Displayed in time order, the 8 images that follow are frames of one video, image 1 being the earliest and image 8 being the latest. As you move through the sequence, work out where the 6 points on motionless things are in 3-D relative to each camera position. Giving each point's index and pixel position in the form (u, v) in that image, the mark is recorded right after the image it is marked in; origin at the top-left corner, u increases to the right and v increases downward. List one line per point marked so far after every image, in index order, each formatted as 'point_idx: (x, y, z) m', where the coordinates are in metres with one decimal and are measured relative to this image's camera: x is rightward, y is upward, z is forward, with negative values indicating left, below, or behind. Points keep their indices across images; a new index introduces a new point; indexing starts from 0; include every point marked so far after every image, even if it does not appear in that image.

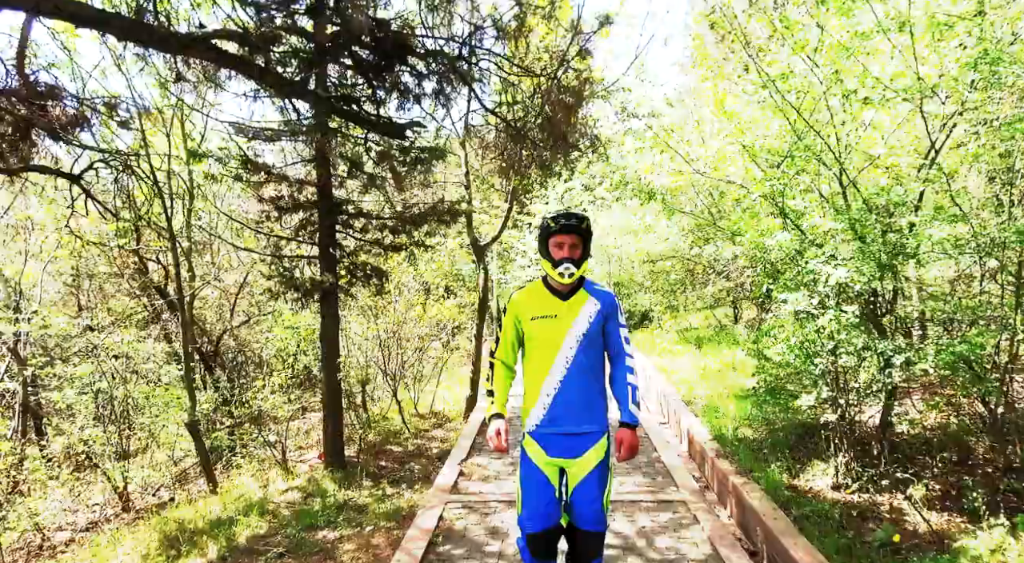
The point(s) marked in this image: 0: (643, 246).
0: (+1.9, +0.5, +8.9) m
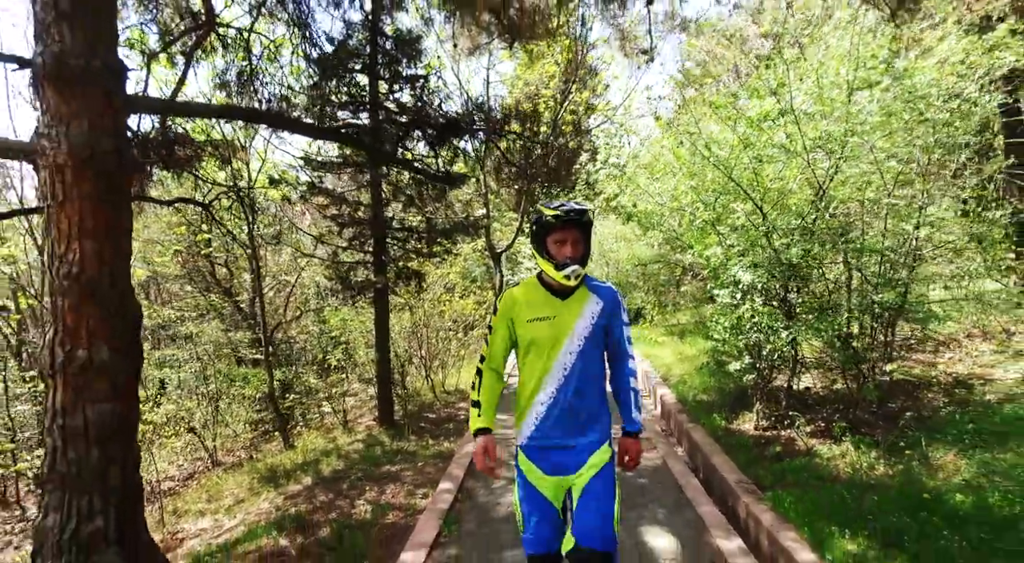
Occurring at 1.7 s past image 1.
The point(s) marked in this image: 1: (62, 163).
0: (+2.1, +0.5, +10.7) m
1: (-2.7, +0.7, +3.7) m
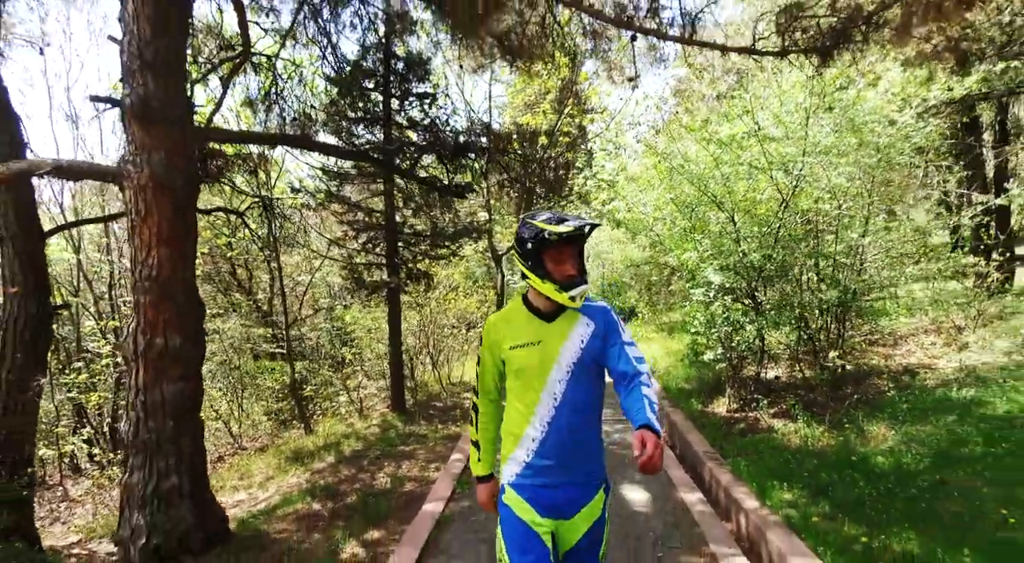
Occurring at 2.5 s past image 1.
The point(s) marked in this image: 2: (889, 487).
0: (+2.1, +0.5, +11.5) m
1: (-2.6, +0.7, +4.5) m
2: (+2.4, -1.3, +4.0) m
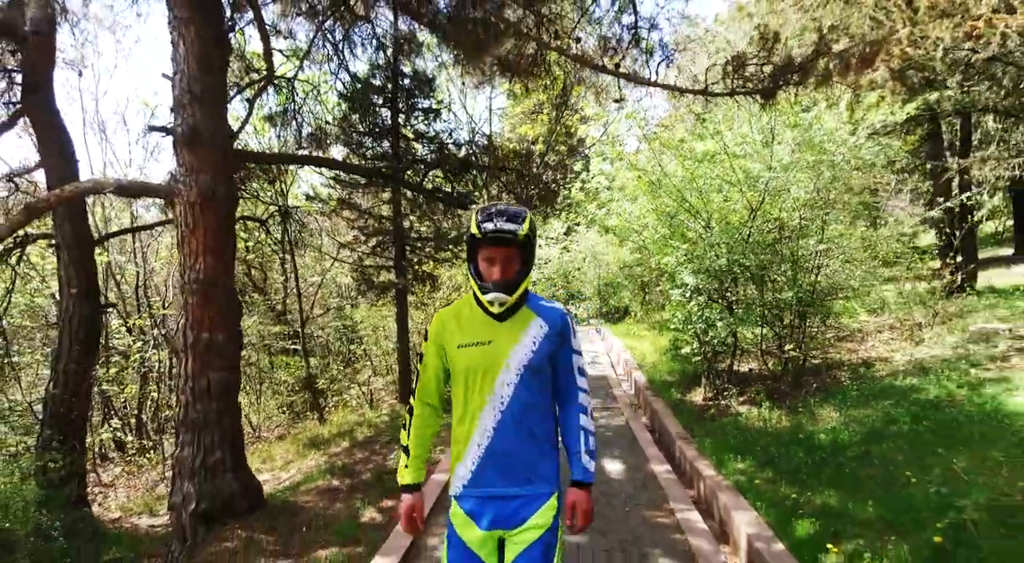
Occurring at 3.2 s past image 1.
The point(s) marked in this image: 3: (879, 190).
0: (+2.0, +0.5, +12.2) m
1: (-2.7, +0.7, +5.3) m
2: (+2.4, -1.3, +4.8) m
3: (+4.8, +1.2, +8.4) m
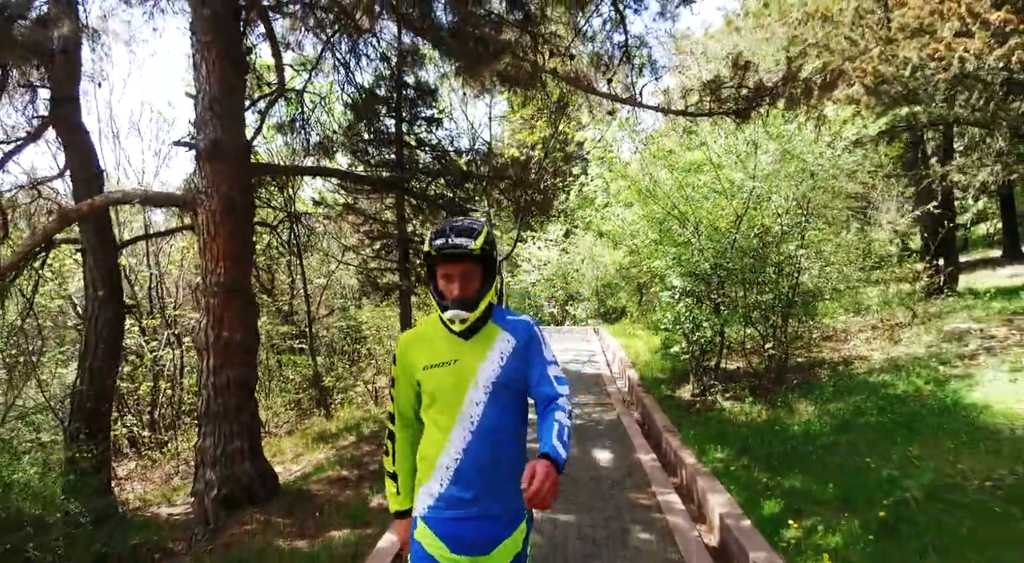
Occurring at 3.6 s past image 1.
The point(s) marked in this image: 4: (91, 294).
0: (+2.0, +0.5, +12.6) m
1: (-2.7, +0.7, +5.7) m
2: (+2.3, -1.4, +5.2) m
3: (+4.8, +1.2, +8.8) m
4: (-4.7, -0.1, +7.0) m
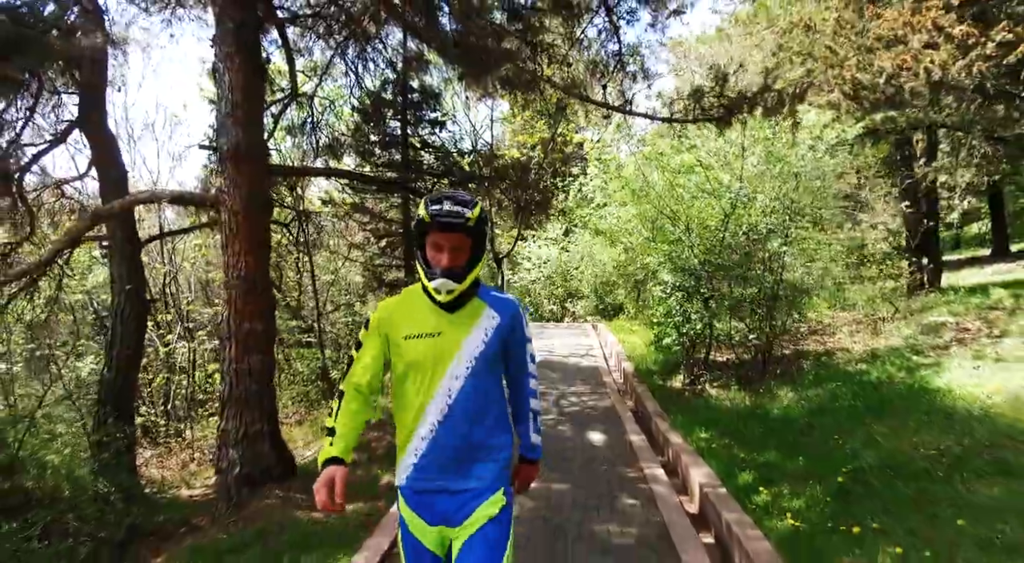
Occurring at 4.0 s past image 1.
0: (+2.0, +0.5, +13.1) m
1: (-2.7, +0.7, +6.2) m
2: (+2.3, -1.3, +5.6) m
3: (+4.8, +1.2, +9.2) m
4: (-4.7, -0.1, +7.4) m
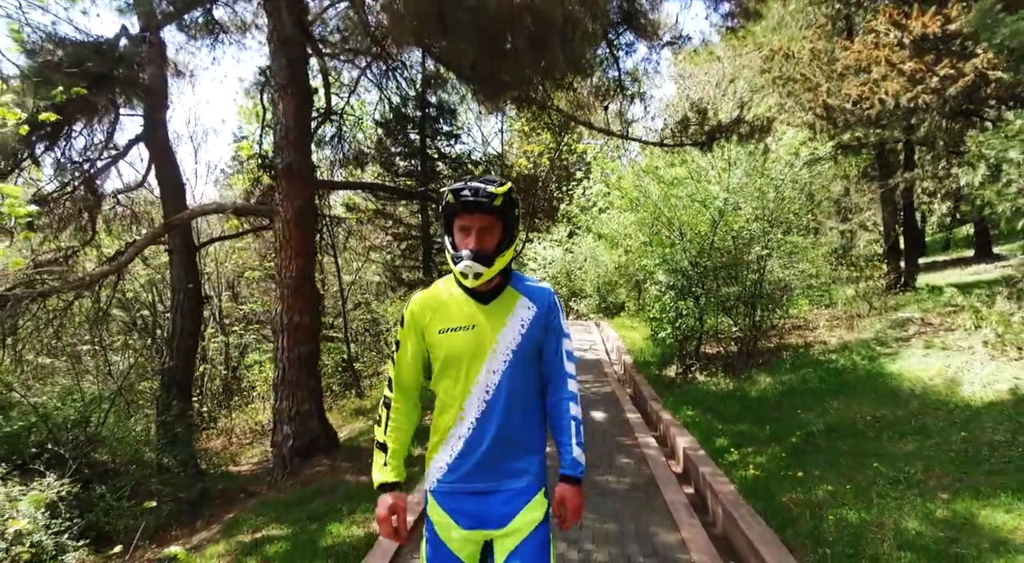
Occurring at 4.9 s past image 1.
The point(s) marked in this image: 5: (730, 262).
0: (+2.2, +0.5, +14.1) m
1: (-2.5, +0.7, +7.2) m
2: (+2.5, -1.3, +6.6) m
3: (+5.0, +1.2, +10.2) m
4: (-4.5, -0.1, +8.4) m
5: (+3.0, +0.3, +8.8) m
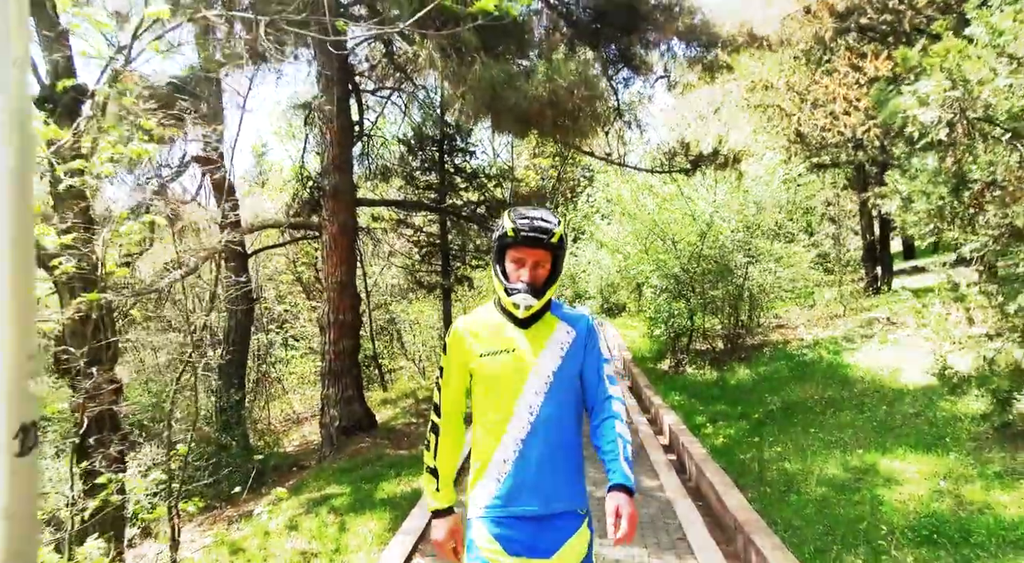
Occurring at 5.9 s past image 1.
0: (+2.5, +0.5, +15.2) m
1: (-2.4, +0.7, +8.4) m
2: (+2.7, -1.4, +7.8) m
3: (+5.2, +1.2, +11.4) m
4: (-4.3, -0.1, +9.6) m
5: (+3.2, +0.2, +10.0) m
